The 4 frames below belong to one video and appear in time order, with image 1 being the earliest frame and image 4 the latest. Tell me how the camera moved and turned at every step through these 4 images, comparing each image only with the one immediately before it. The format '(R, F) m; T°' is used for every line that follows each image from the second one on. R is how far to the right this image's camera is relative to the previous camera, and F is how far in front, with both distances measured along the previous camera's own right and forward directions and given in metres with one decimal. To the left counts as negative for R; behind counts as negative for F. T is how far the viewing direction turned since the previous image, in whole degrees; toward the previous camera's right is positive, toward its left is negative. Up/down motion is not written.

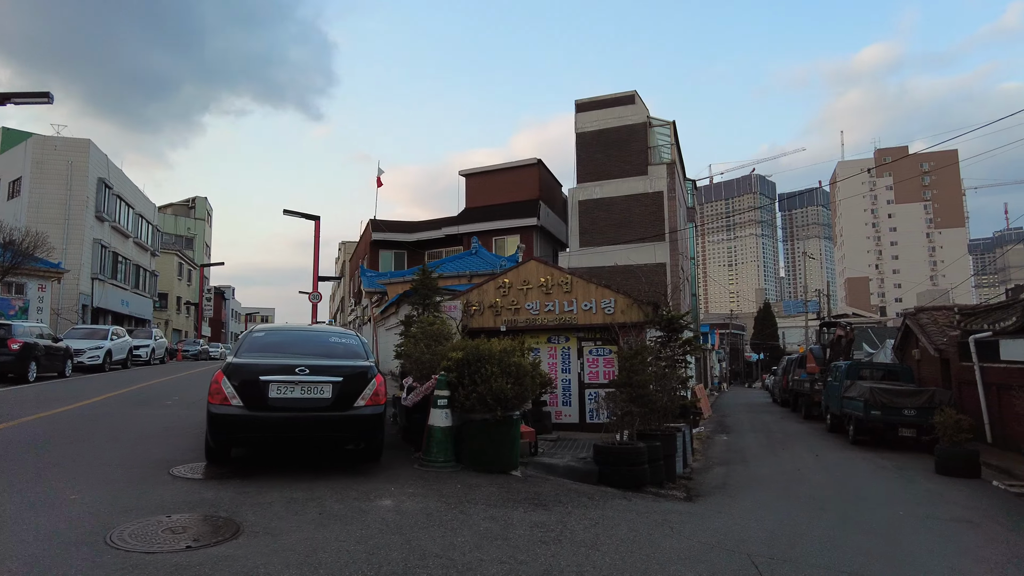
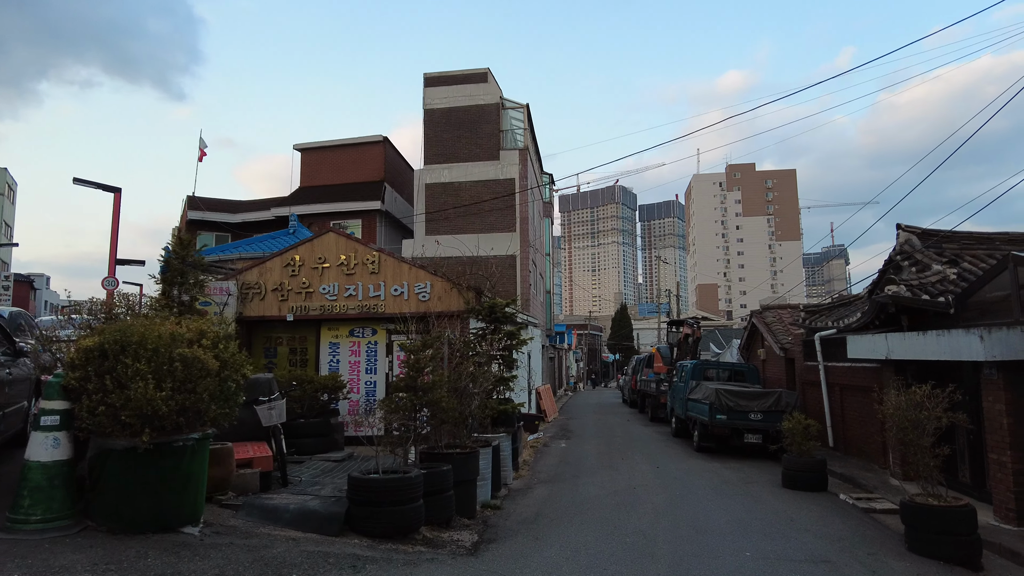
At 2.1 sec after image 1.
(+1.4, +2.5) m; +11°
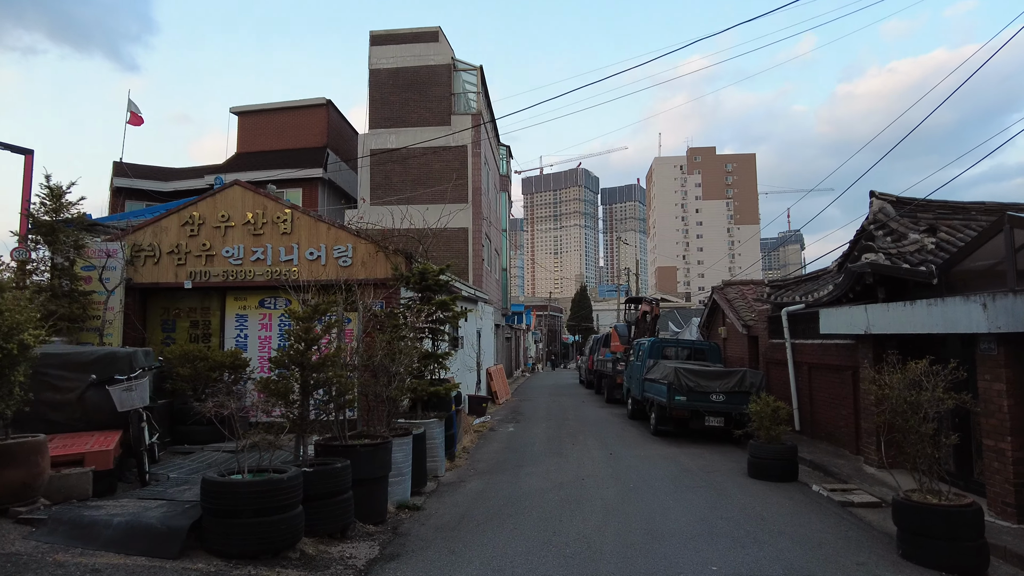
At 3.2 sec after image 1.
(+0.4, +1.4) m; +3°
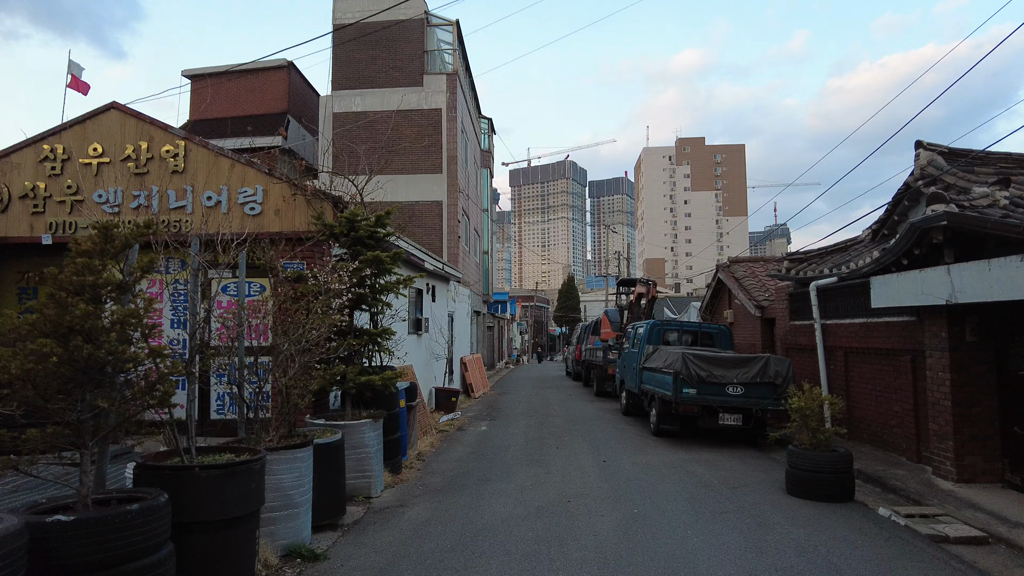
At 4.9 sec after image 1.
(+0.3, +2.4) m; +1°
